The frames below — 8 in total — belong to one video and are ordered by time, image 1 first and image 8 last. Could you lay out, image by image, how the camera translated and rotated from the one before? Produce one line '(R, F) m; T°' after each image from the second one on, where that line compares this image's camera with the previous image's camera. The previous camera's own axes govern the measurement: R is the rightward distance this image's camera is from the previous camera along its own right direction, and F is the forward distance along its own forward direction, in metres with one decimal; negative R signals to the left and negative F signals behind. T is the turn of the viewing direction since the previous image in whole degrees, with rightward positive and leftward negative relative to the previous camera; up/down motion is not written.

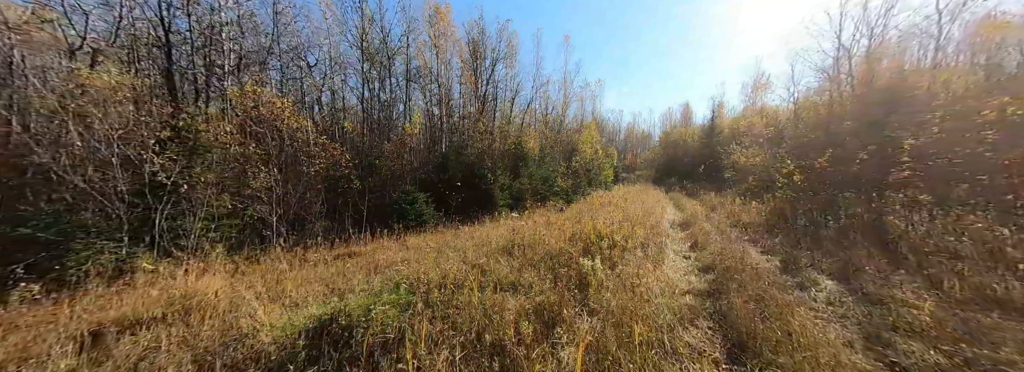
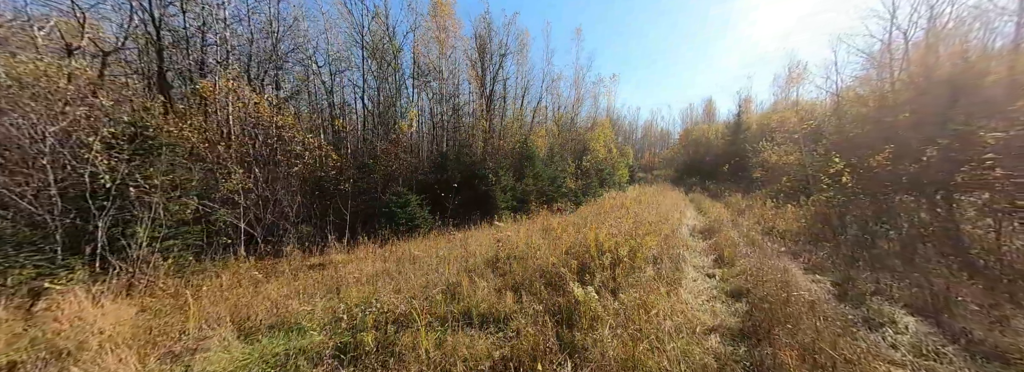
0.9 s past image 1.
(+0.5, +0.9) m; -3°
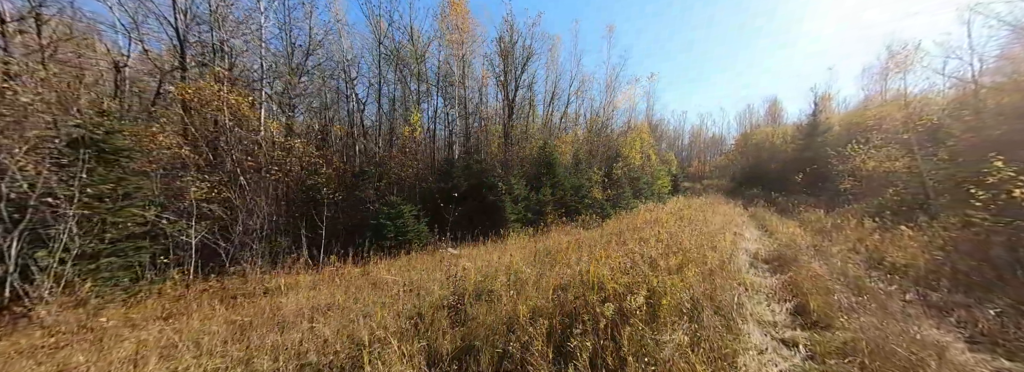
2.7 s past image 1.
(+0.9, +1.5) m; -8°
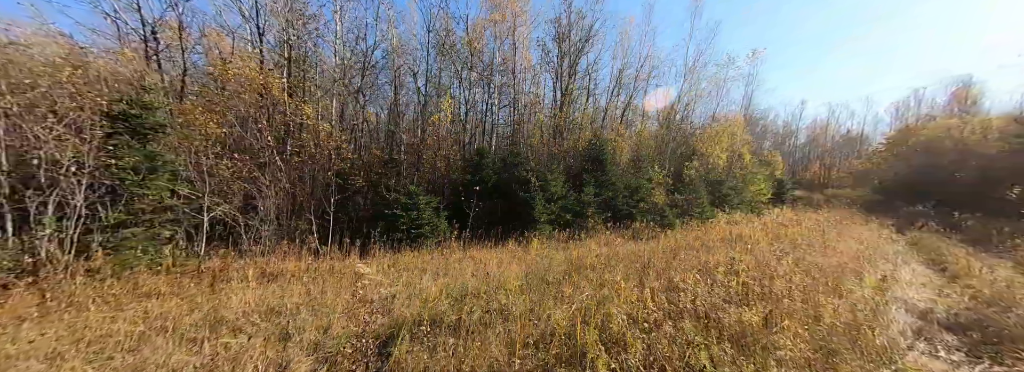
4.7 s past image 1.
(+1.0, +1.5) m; -14°
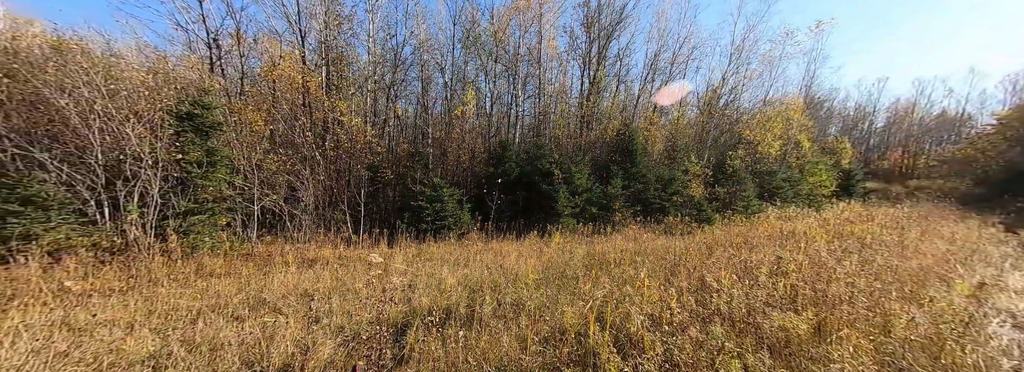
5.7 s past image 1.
(+0.2, +0.2) m; -7°
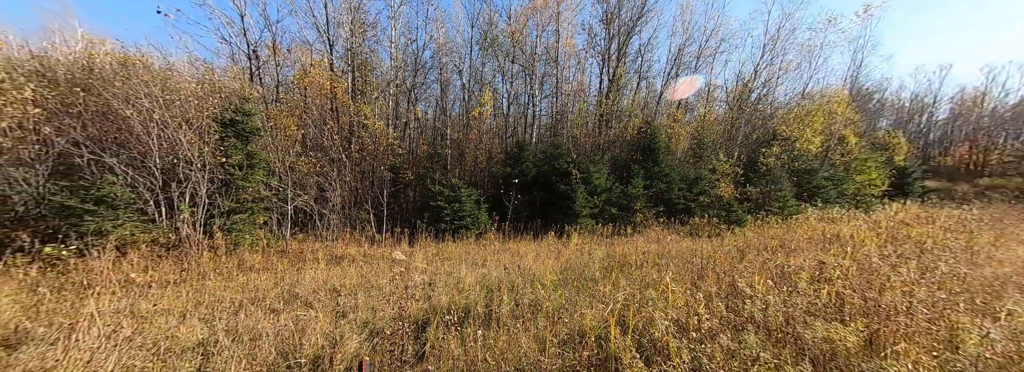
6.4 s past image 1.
(+0.1, 0.0) m; -4°
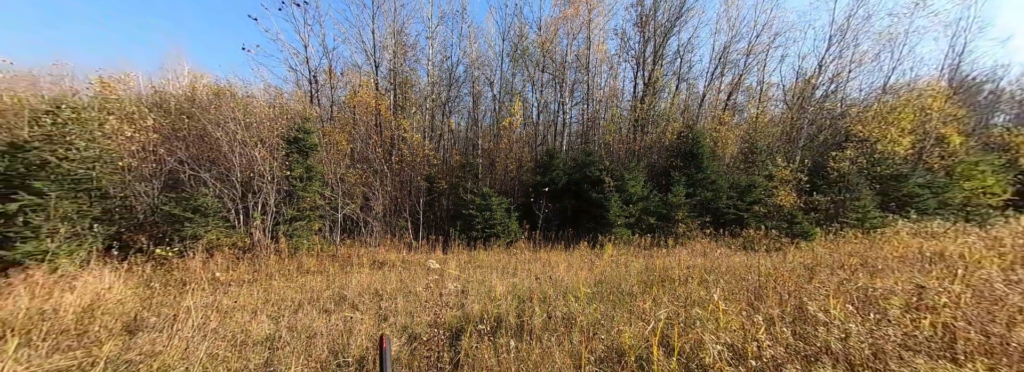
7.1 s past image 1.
(+0.1, 0.0) m; -8°
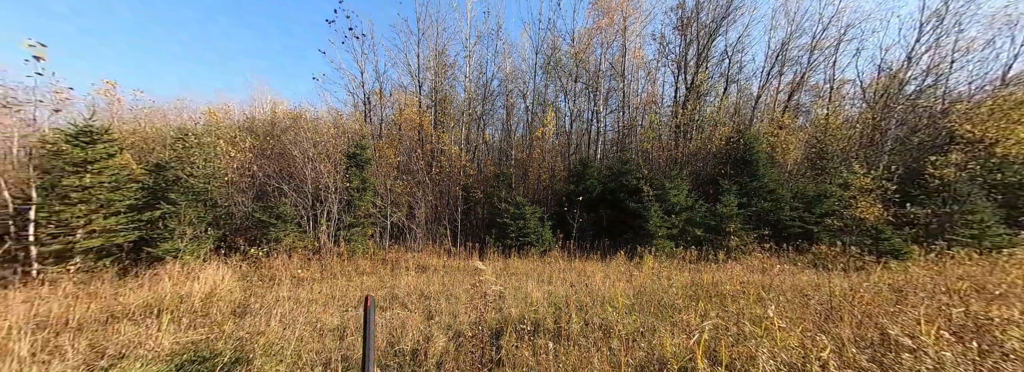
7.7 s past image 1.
(+0.1, -0.1) m; -8°
